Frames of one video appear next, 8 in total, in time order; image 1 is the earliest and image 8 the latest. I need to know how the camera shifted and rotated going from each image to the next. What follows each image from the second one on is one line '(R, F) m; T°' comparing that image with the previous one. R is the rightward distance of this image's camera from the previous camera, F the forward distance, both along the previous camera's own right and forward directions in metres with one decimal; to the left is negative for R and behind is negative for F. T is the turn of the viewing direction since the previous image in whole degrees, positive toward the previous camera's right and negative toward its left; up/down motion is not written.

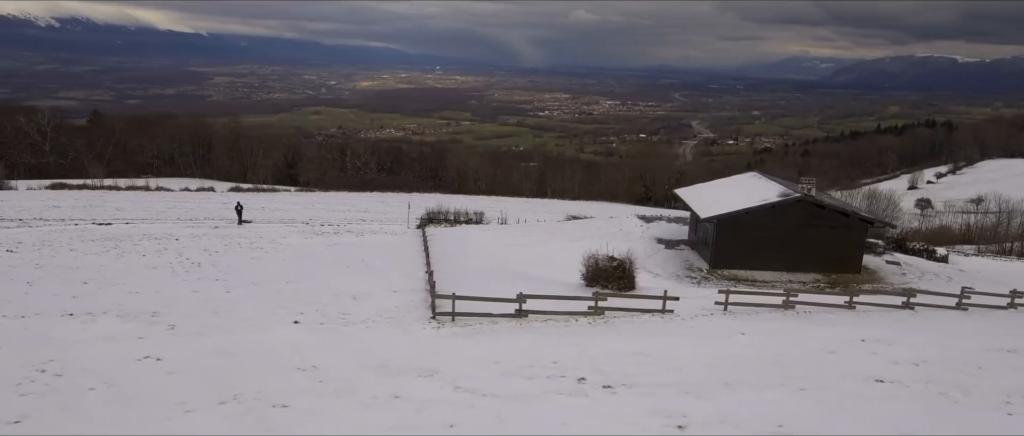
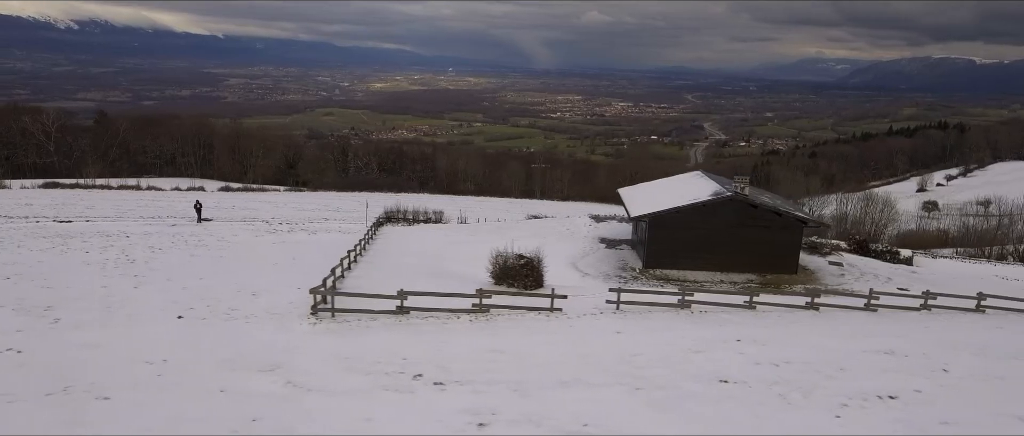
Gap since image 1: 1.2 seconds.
(+2.6, +0.2) m; -2°
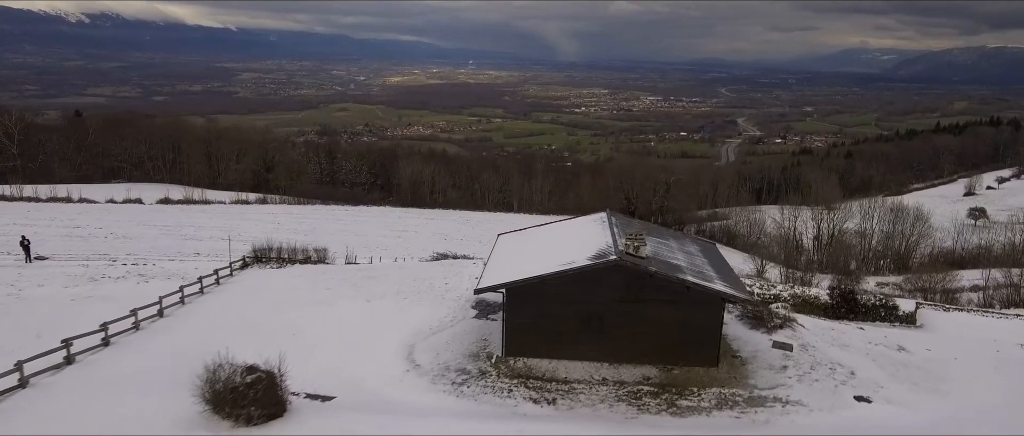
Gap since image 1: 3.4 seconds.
(+4.7, +5.9) m; -4°
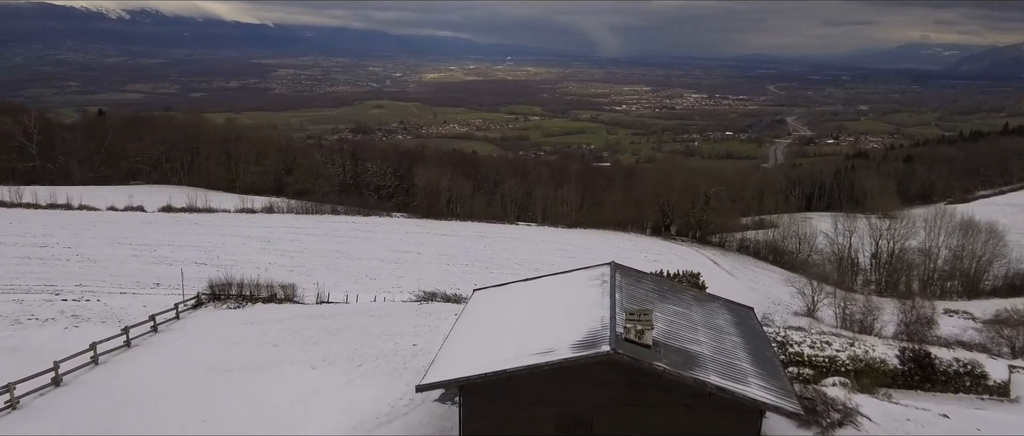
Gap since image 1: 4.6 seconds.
(+1.1, +3.8) m; -3°
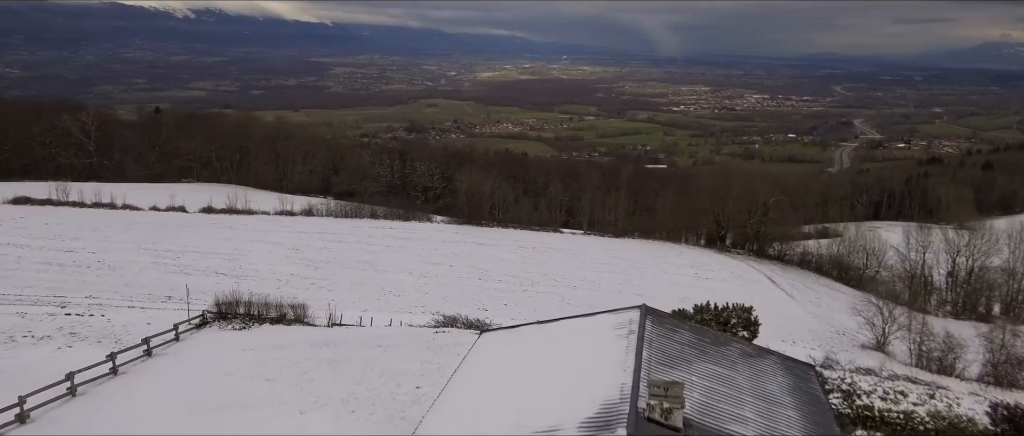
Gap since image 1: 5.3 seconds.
(+0.6, +2.0) m; -4°
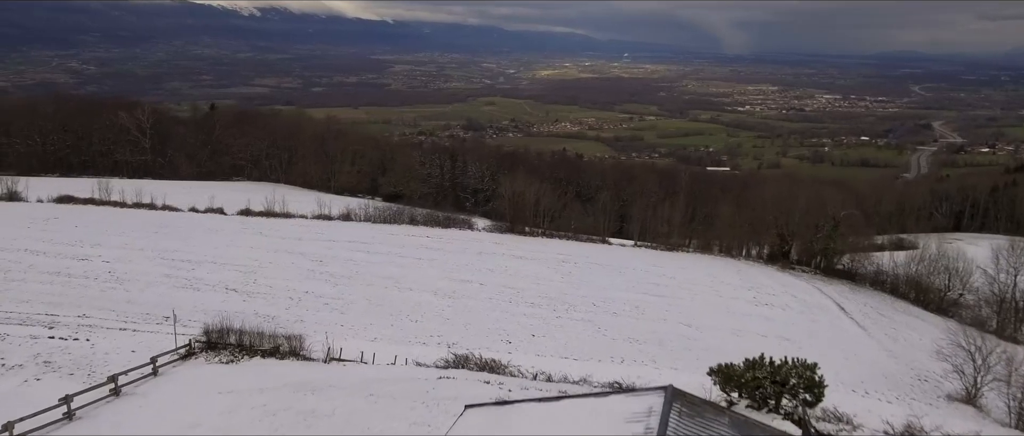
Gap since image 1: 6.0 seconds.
(+0.8, +2.5) m; -4°
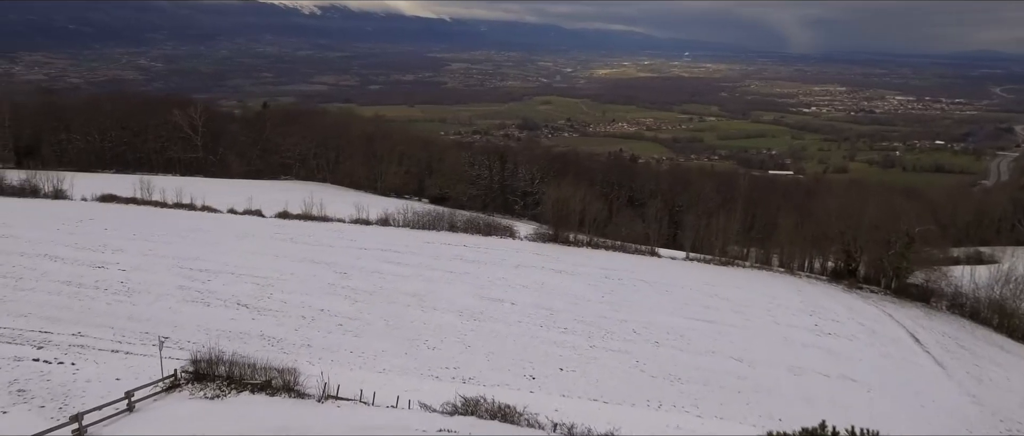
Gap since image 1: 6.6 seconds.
(+0.7, +2.1) m; -4°
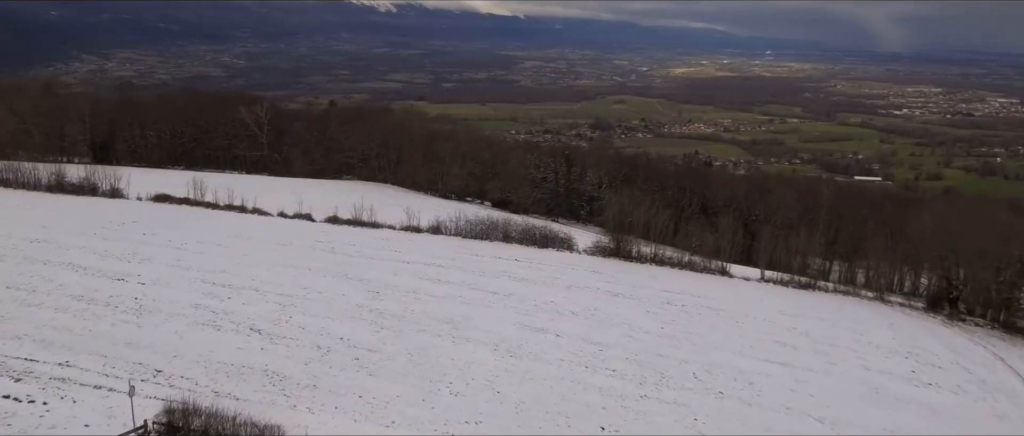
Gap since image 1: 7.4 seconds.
(+0.7, +2.7) m; -5°
